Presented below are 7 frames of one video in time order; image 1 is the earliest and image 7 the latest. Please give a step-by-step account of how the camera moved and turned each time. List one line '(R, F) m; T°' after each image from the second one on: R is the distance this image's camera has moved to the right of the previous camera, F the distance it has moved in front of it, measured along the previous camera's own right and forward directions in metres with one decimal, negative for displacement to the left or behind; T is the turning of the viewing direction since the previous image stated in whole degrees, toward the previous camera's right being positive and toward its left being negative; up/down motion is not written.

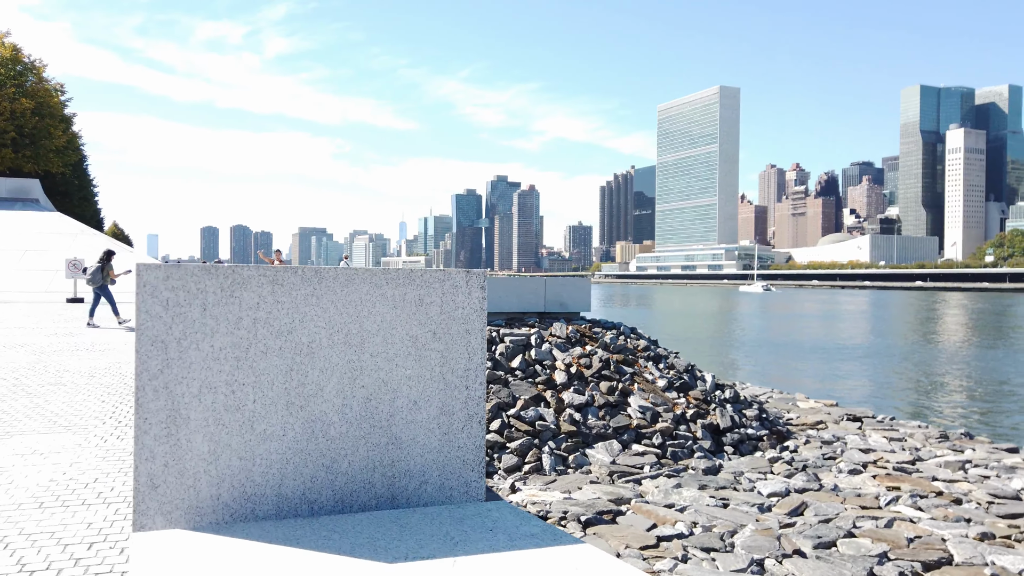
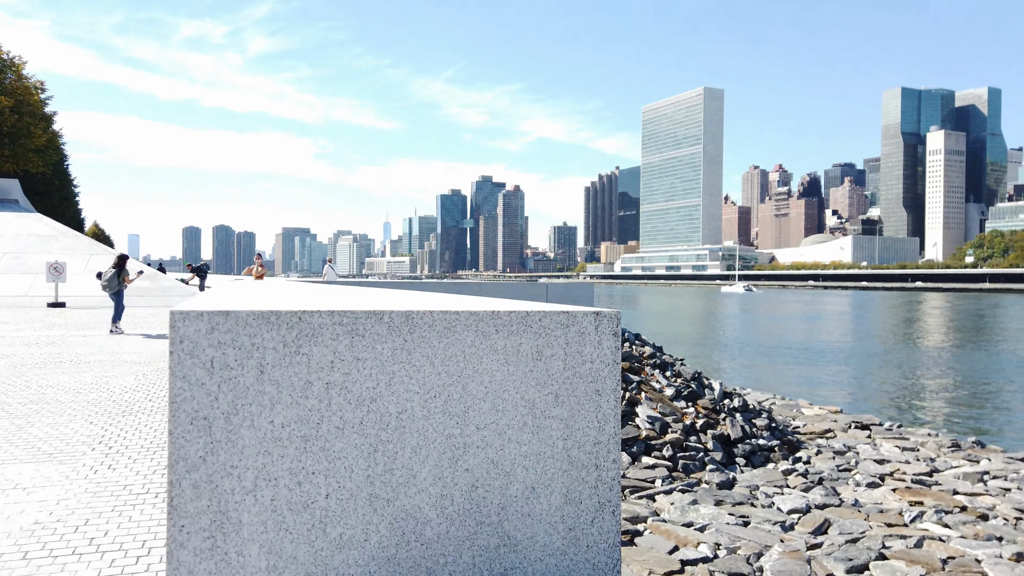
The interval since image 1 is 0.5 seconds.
(-0.5, +0.7) m; +1°
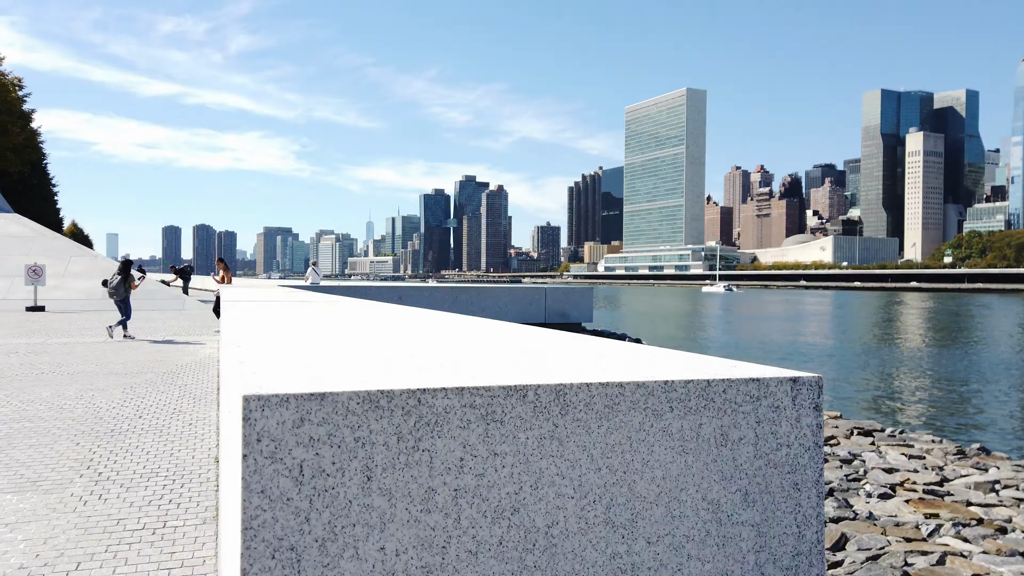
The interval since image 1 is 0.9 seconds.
(-0.5, +0.6) m; +1°
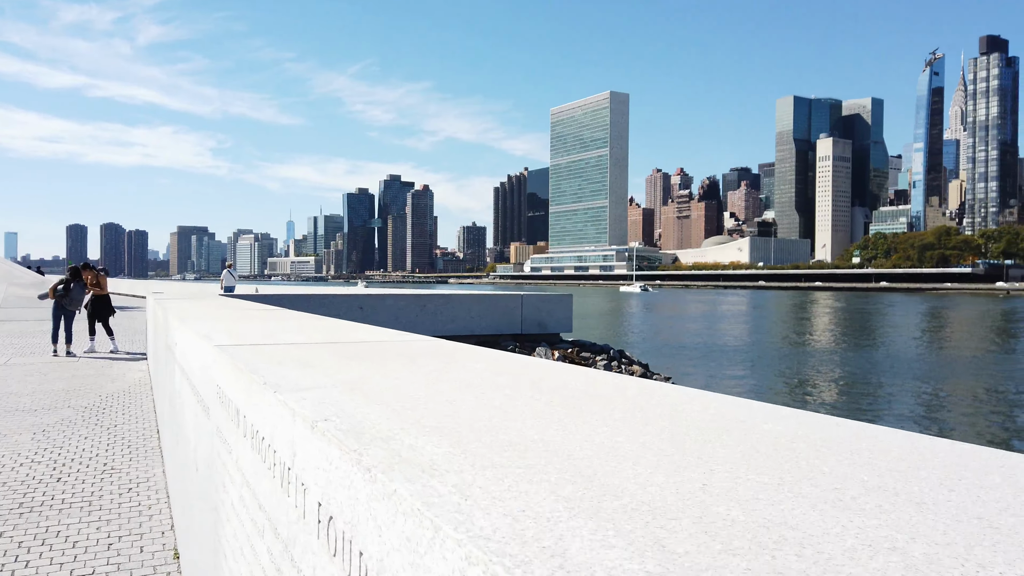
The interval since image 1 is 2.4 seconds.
(-1.4, +2.4) m; +6°
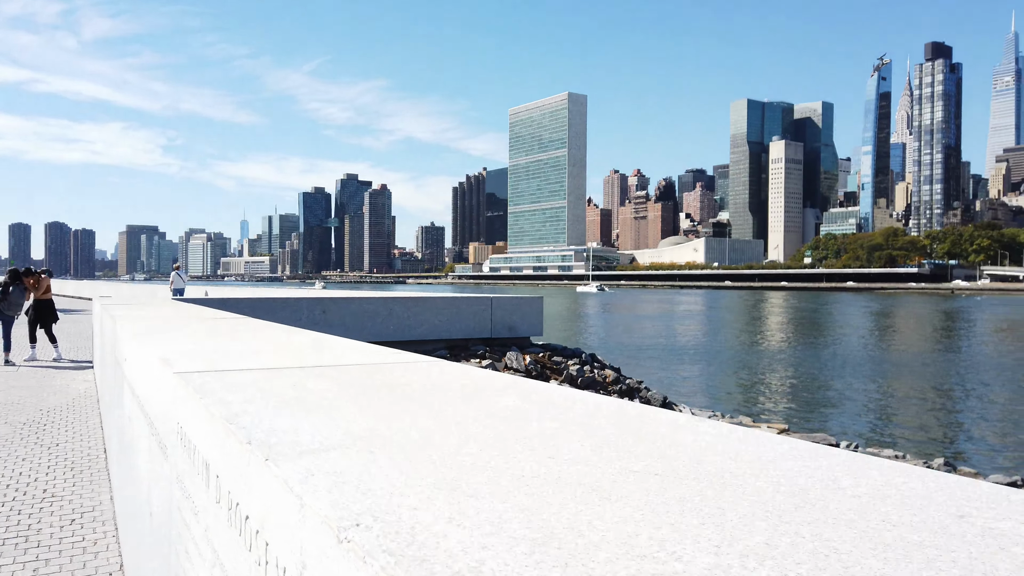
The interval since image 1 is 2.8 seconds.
(-0.3, +0.7) m; +3°
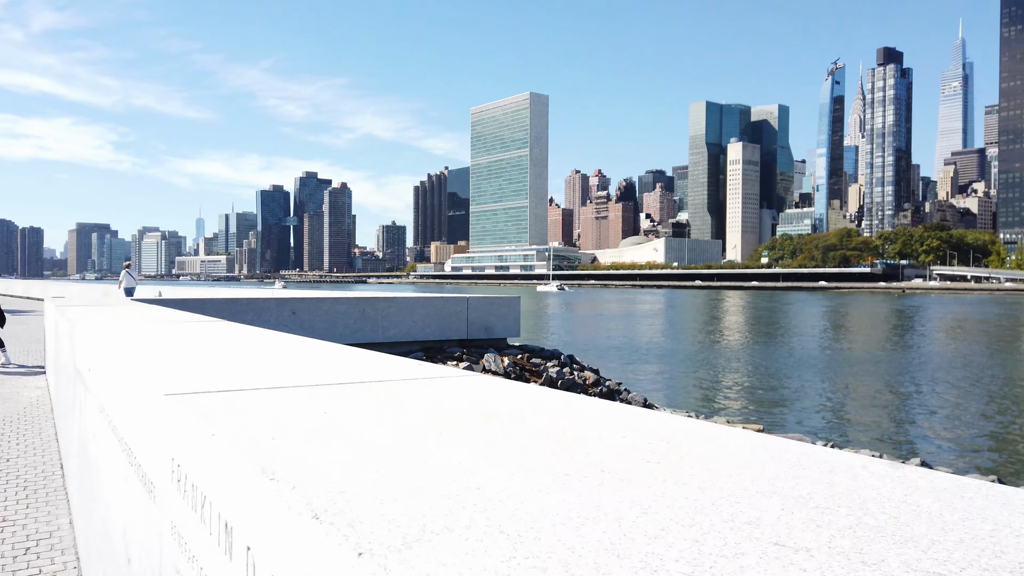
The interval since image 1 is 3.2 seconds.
(-0.4, +0.6) m; +3°
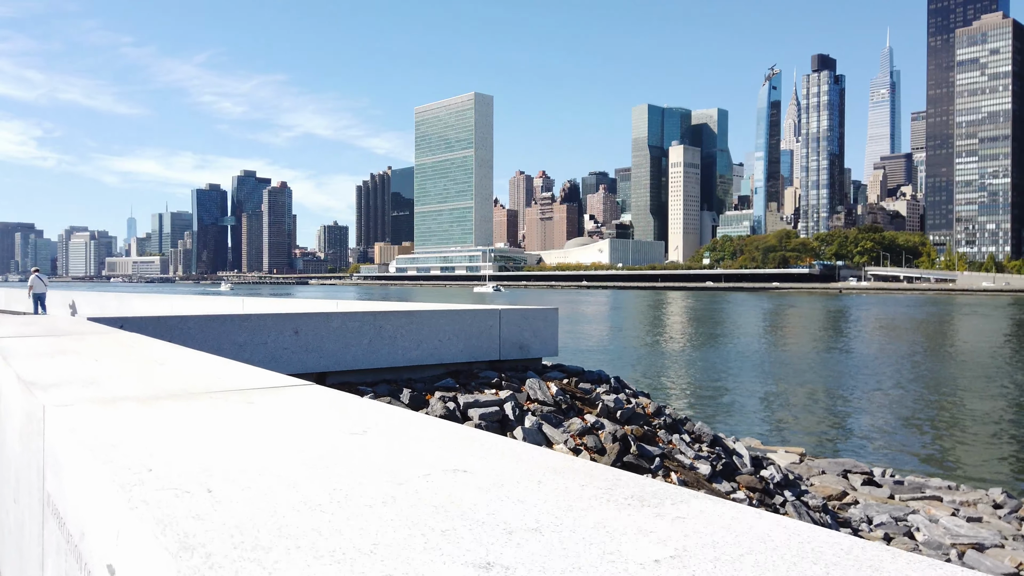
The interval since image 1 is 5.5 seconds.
(-2.3, +3.4) m; +4°
